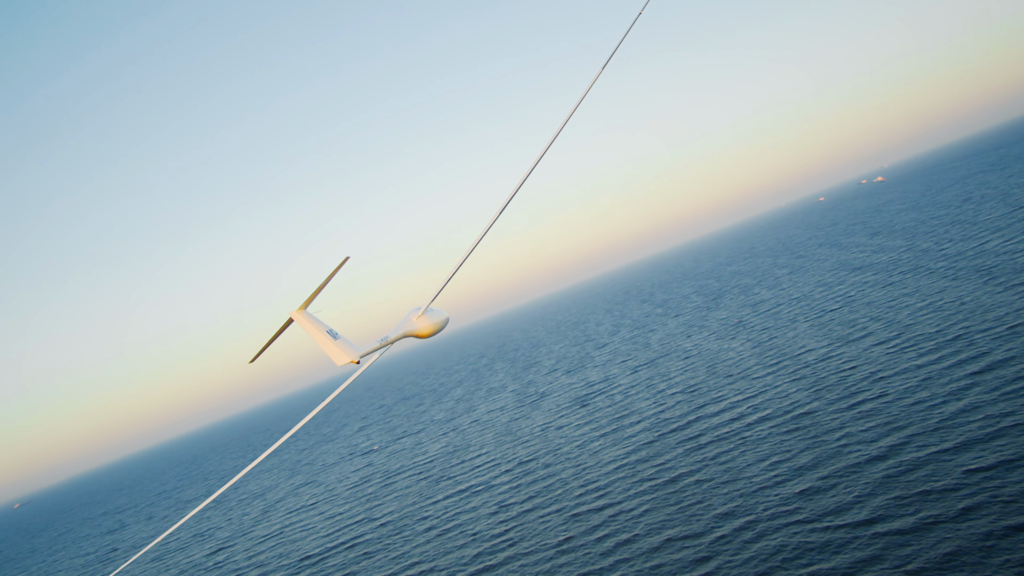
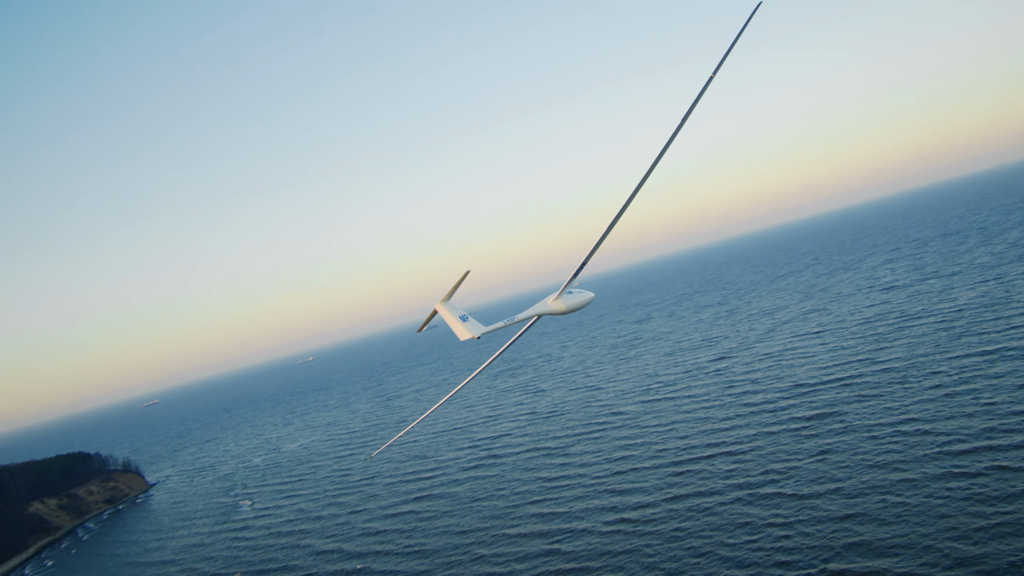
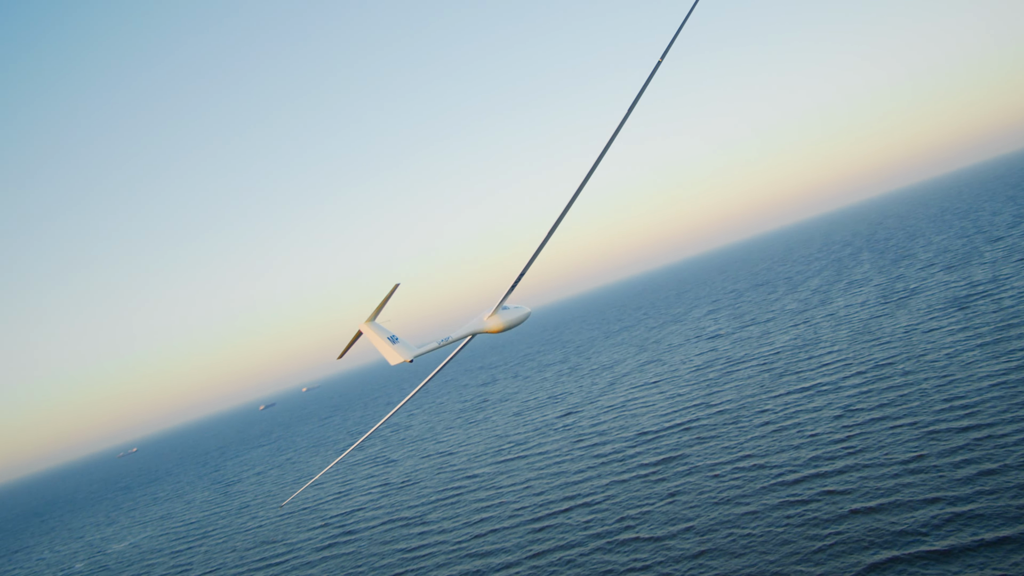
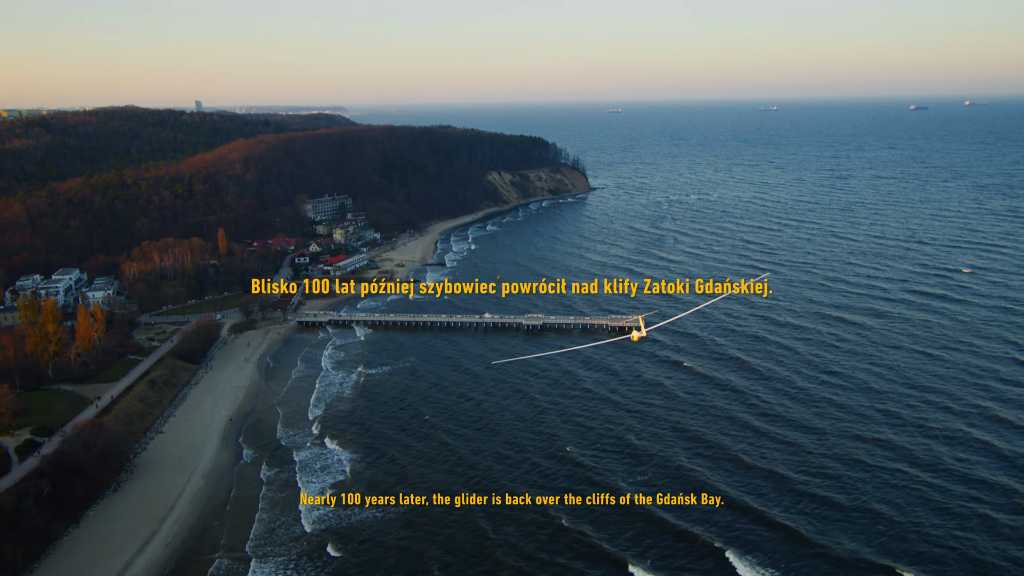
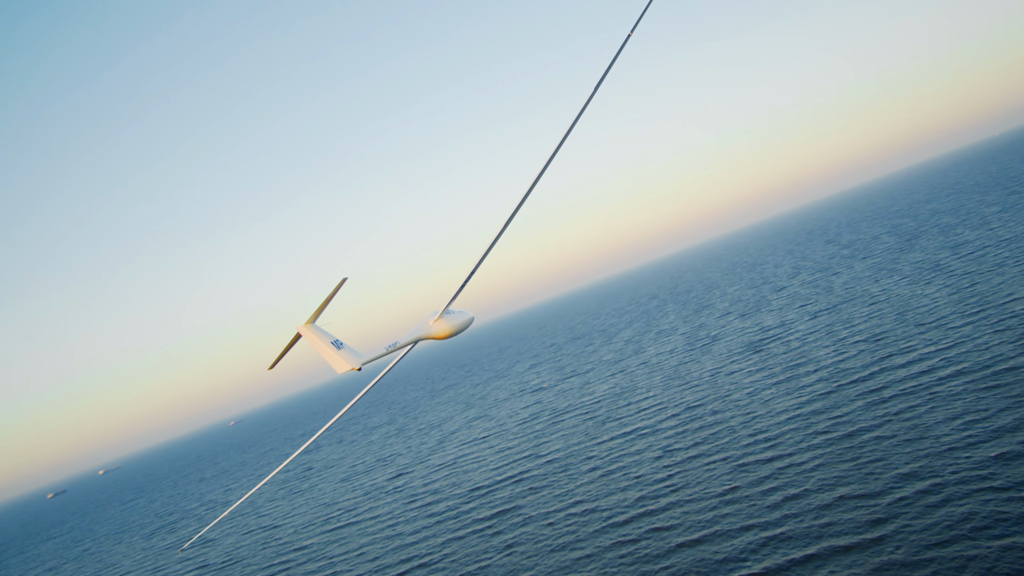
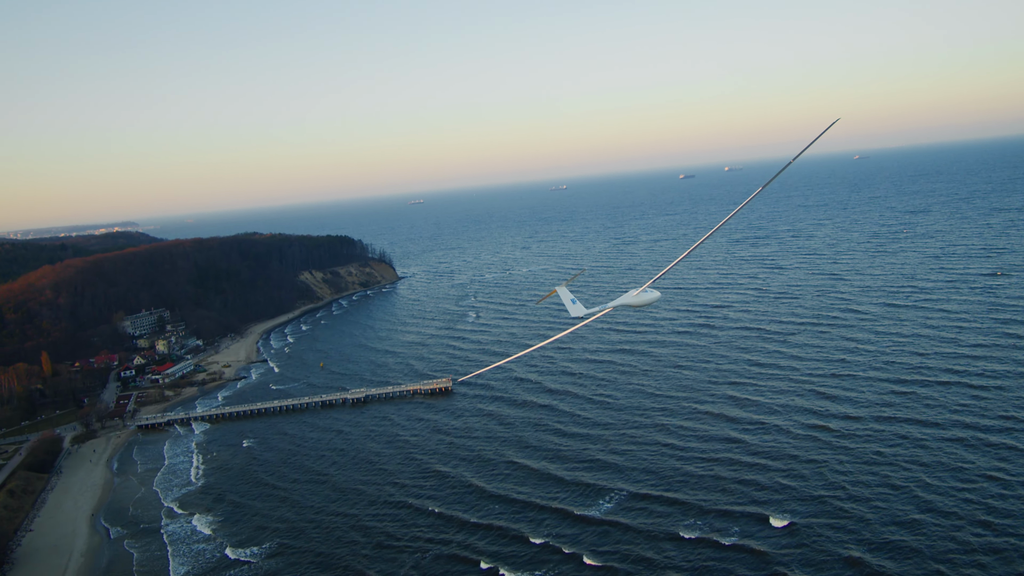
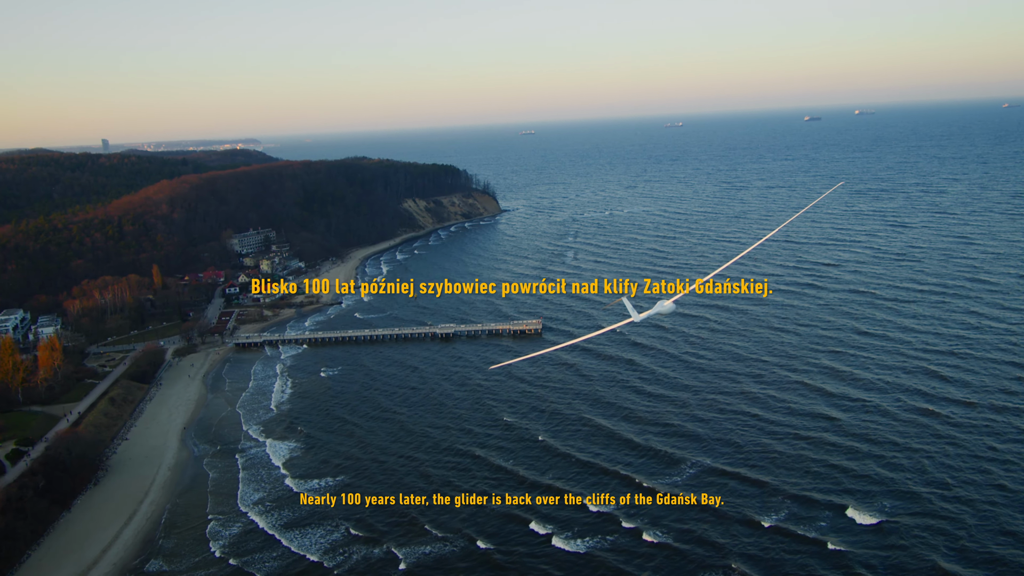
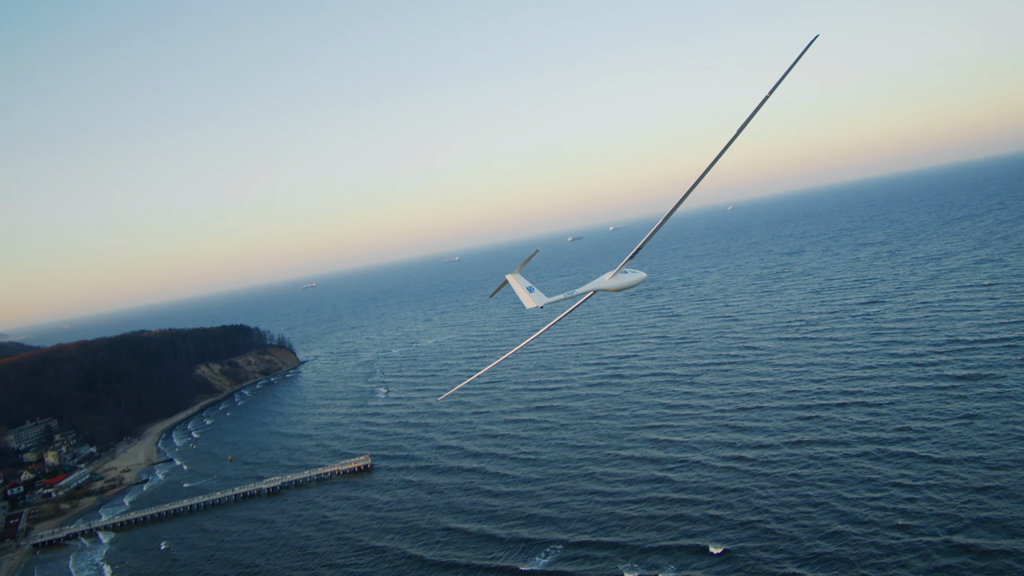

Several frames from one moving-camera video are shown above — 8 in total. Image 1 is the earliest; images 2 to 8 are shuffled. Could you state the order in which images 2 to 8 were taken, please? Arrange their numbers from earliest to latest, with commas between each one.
5, 3, 2, 8, 6, 7, 4
